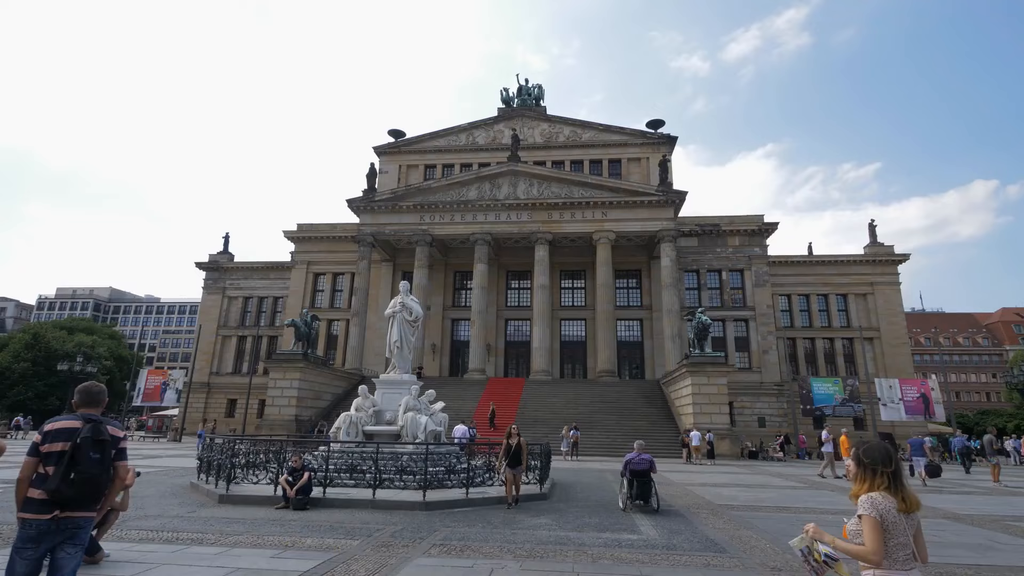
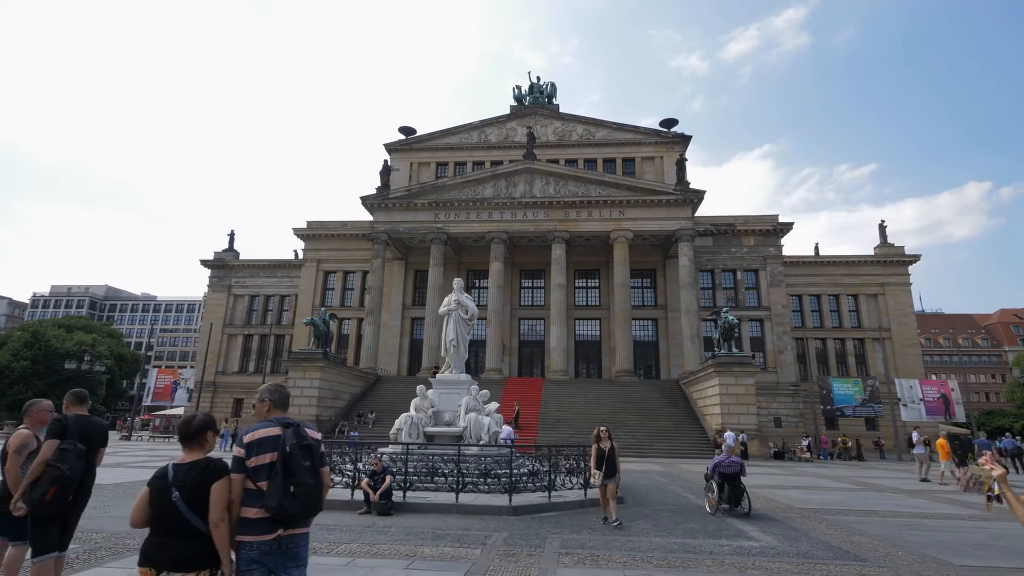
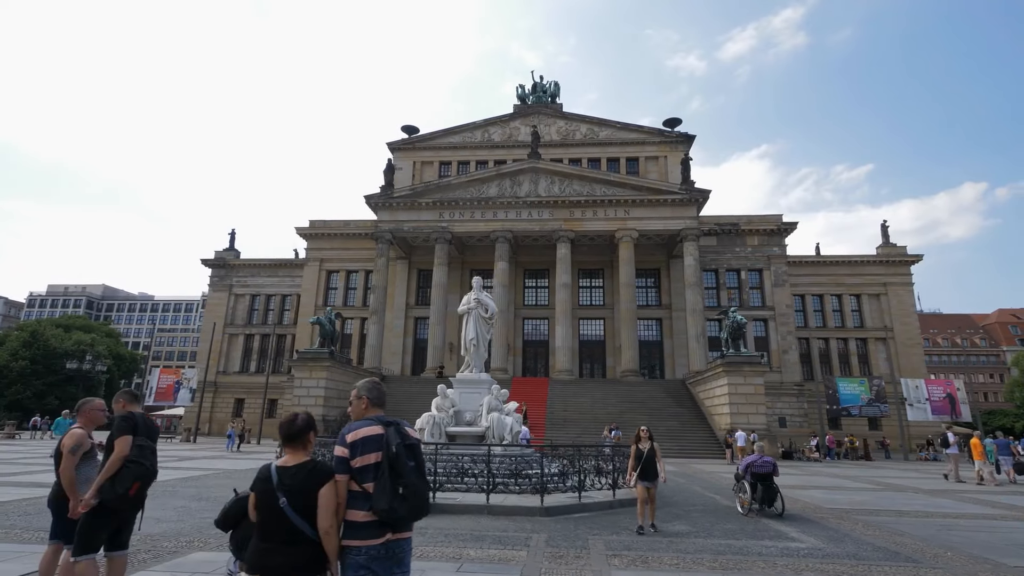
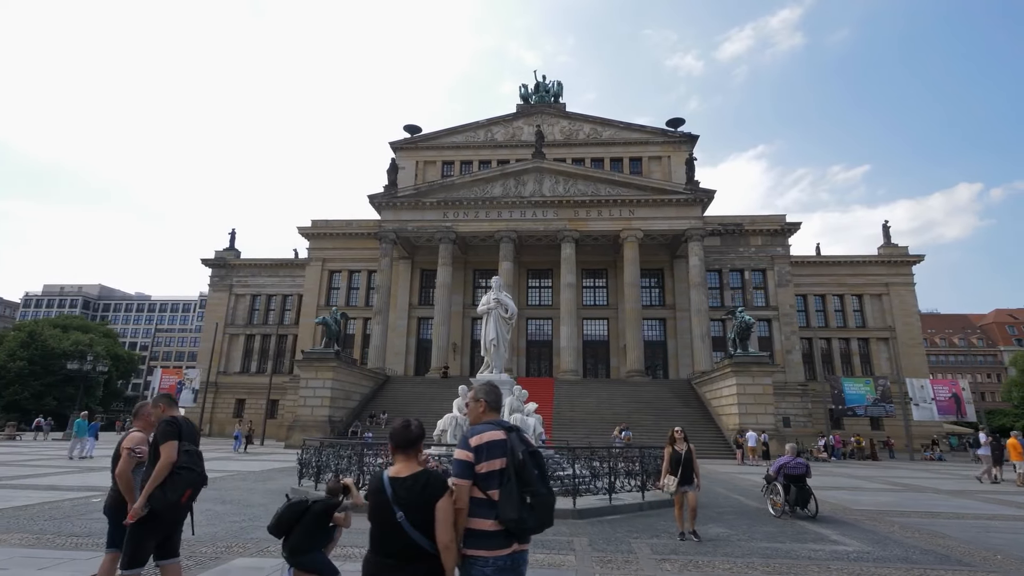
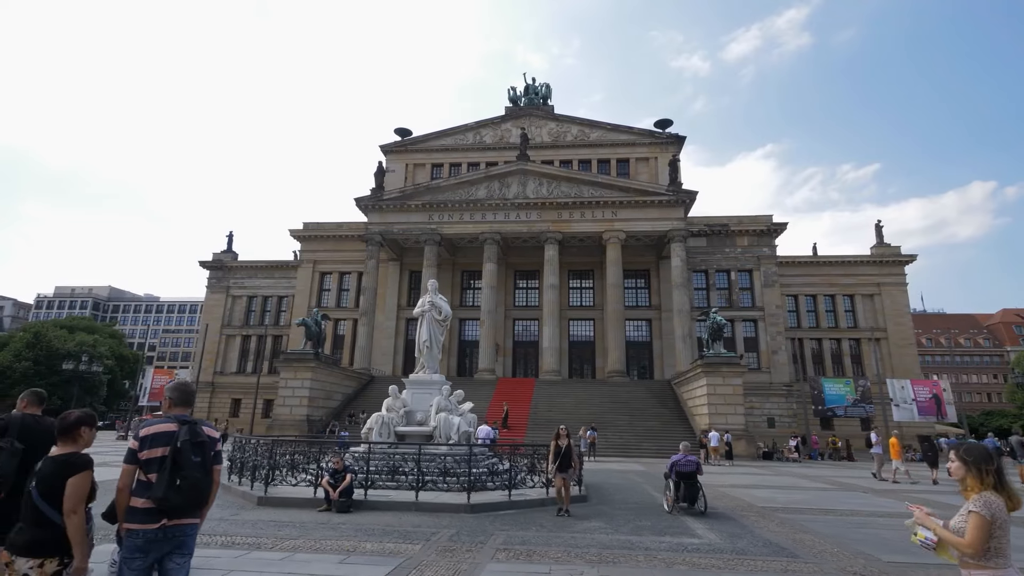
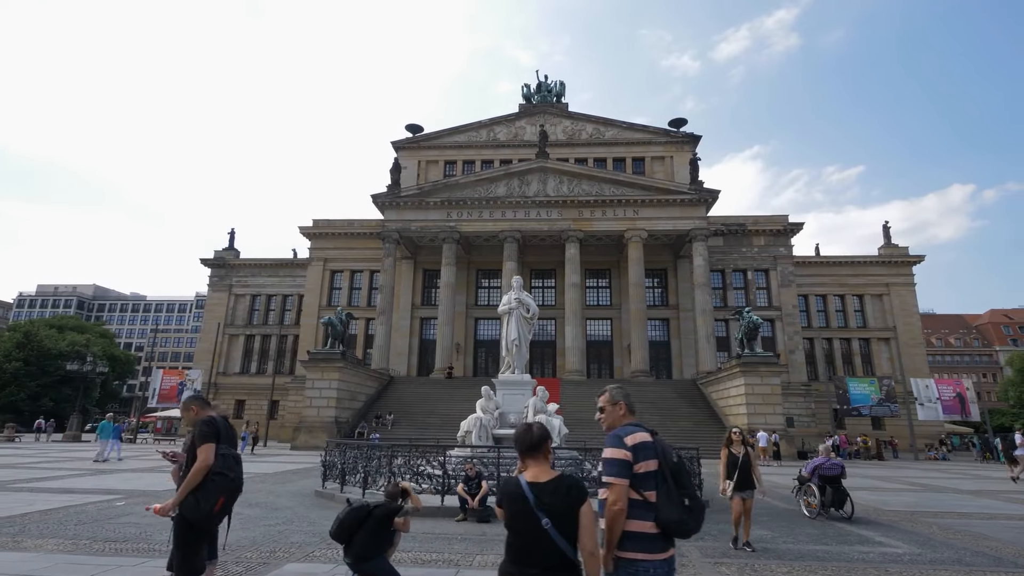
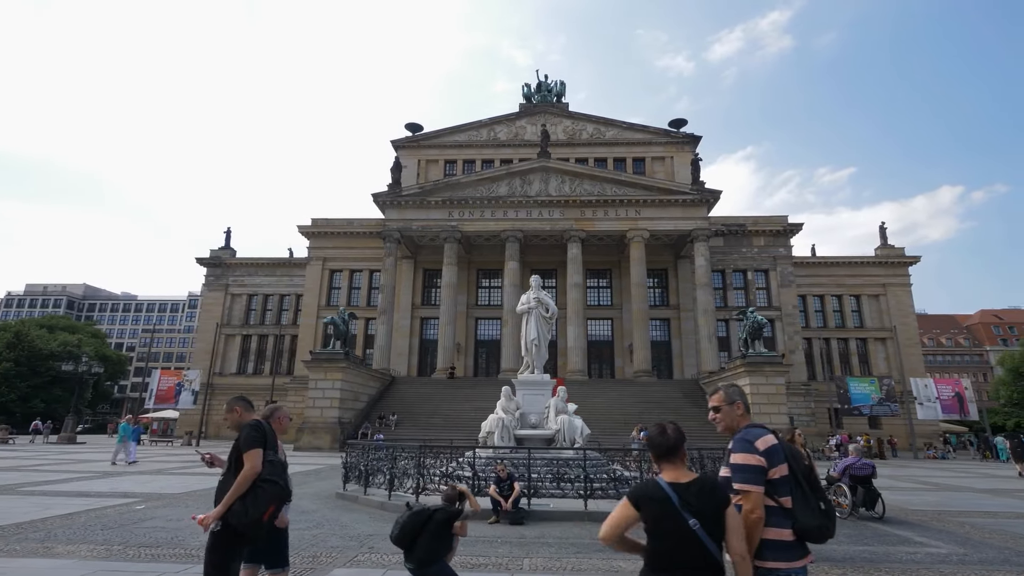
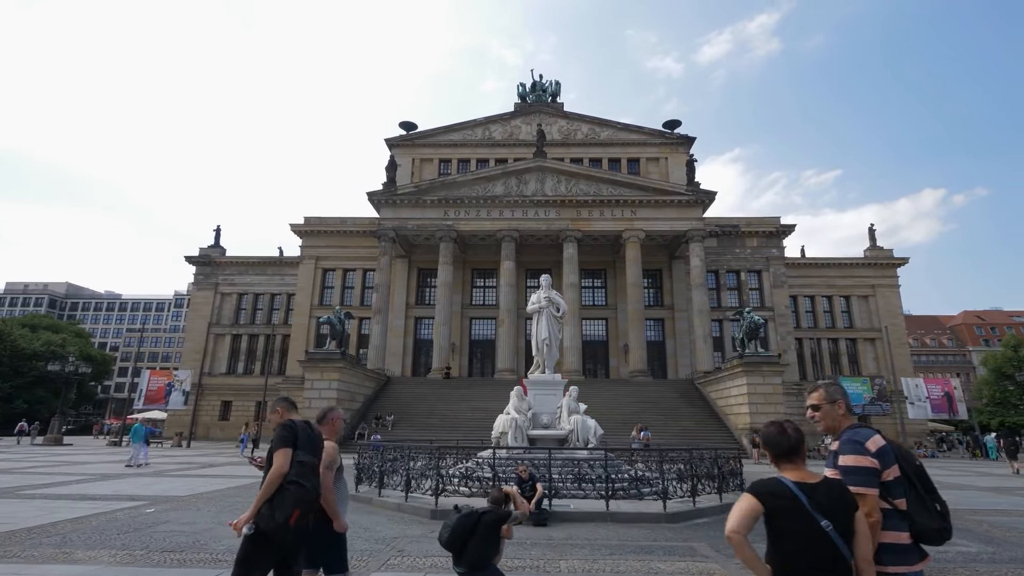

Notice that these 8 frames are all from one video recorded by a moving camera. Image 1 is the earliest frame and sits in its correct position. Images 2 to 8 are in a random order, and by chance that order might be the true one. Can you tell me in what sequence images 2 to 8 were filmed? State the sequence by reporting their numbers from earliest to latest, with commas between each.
5, 2, 3, 4, 6, 7, 8
